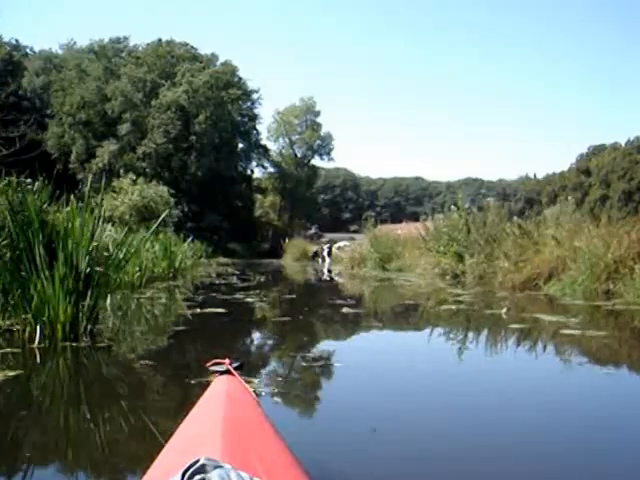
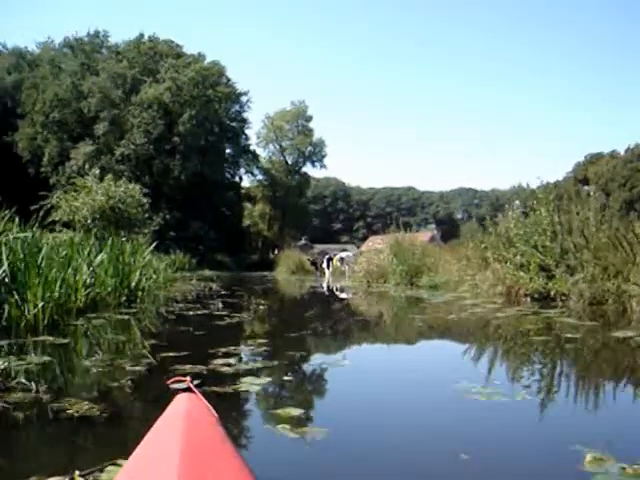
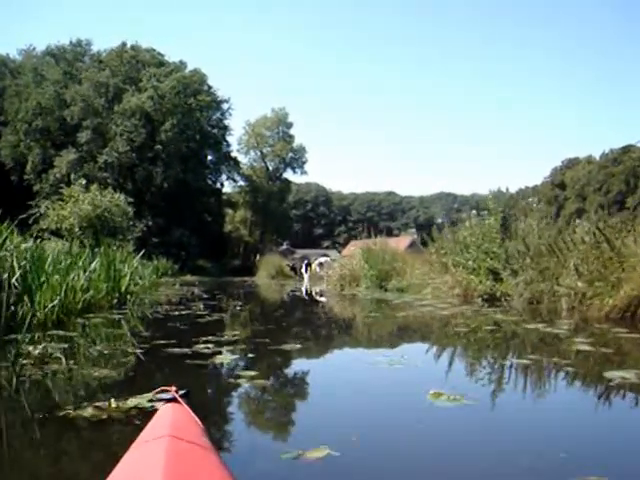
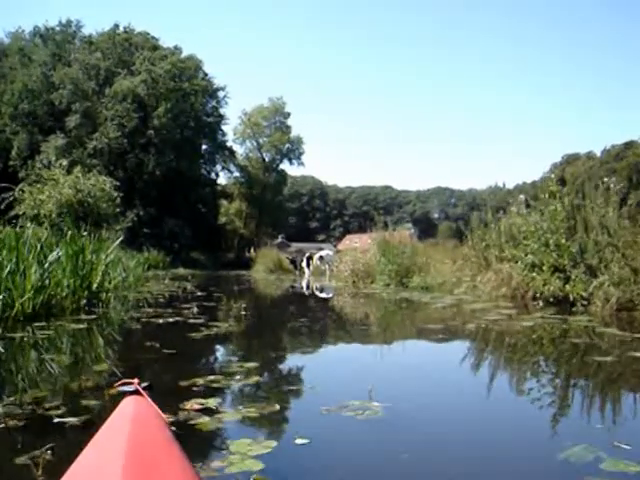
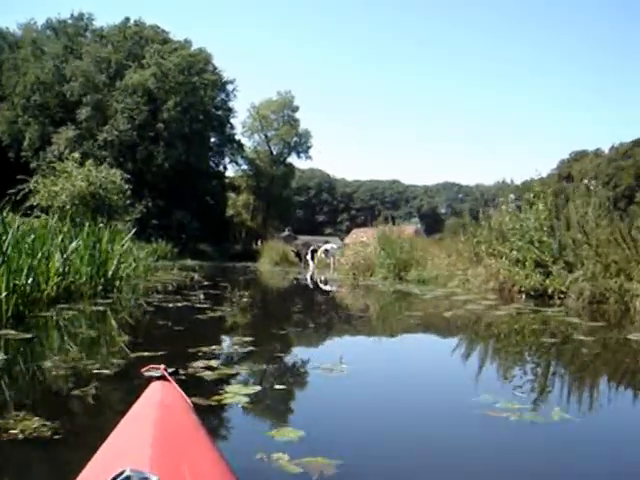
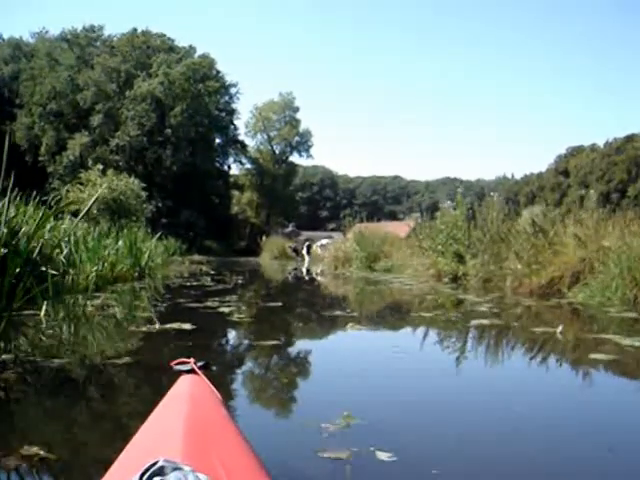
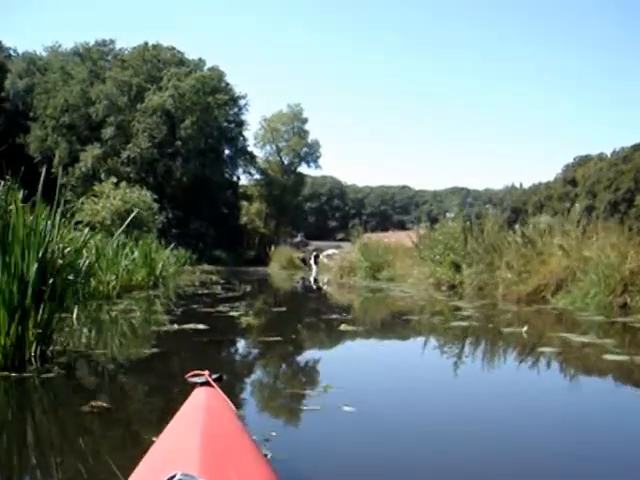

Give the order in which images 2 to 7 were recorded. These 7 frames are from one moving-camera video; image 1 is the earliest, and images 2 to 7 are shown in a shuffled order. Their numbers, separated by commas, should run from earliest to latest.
7, 6, 3, 2, 5, 4
